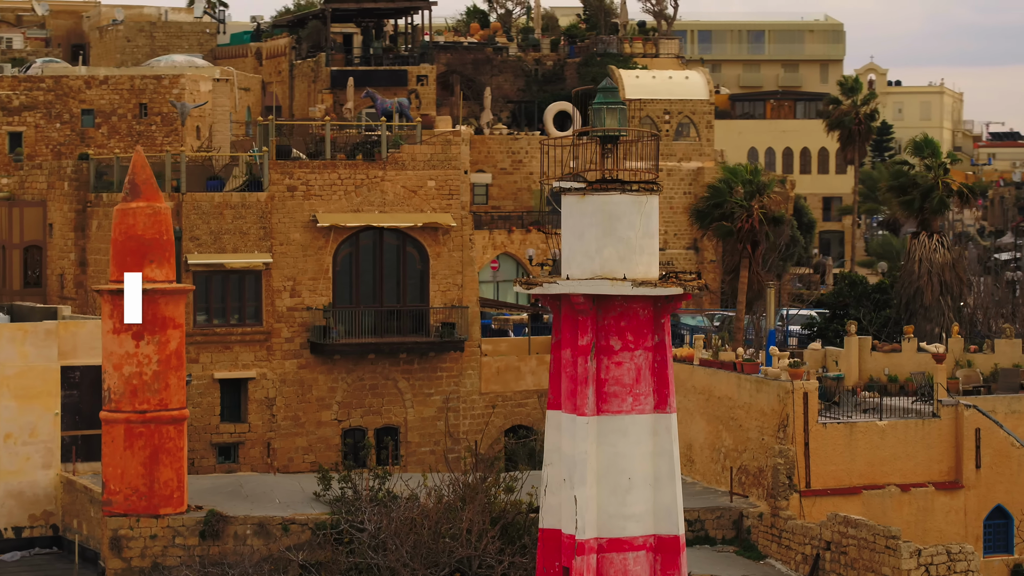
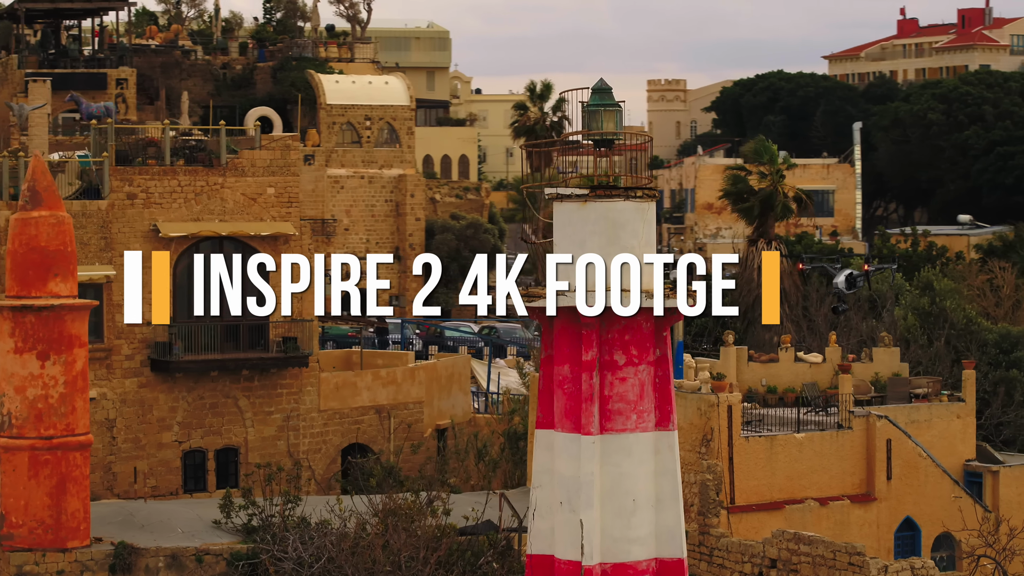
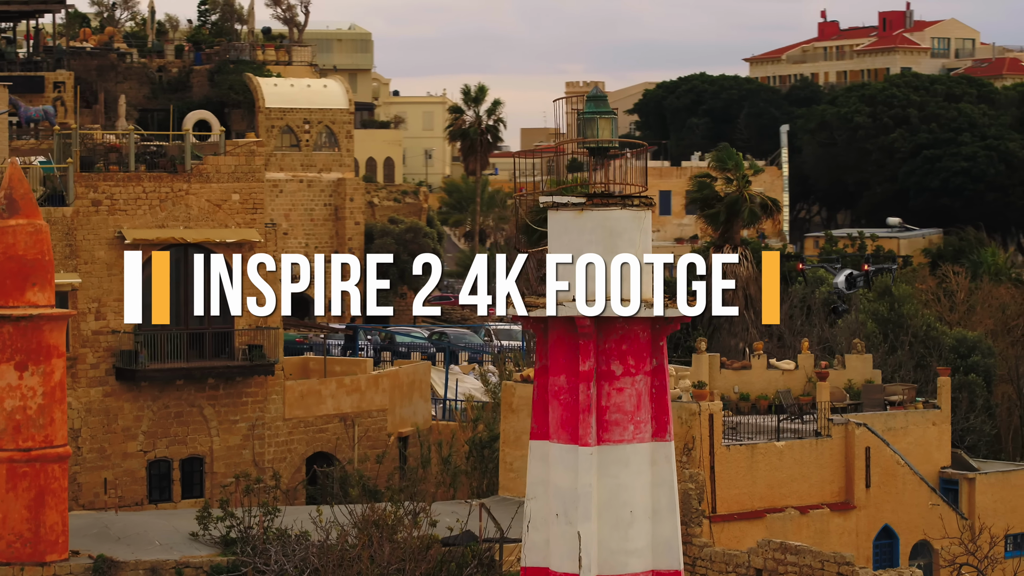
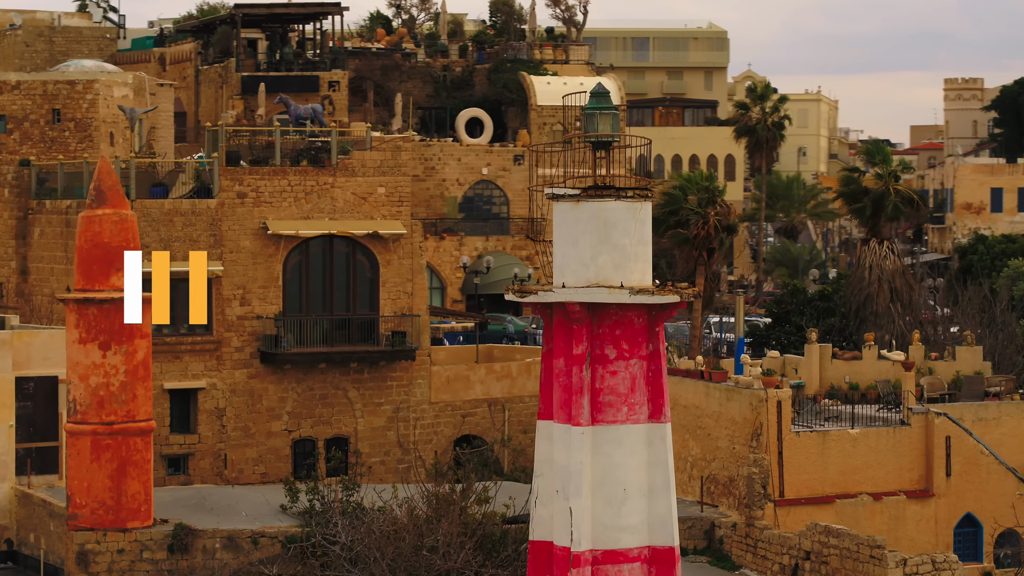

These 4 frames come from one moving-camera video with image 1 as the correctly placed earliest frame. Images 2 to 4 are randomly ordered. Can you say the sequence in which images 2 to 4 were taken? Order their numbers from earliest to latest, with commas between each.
4, 2, 3
